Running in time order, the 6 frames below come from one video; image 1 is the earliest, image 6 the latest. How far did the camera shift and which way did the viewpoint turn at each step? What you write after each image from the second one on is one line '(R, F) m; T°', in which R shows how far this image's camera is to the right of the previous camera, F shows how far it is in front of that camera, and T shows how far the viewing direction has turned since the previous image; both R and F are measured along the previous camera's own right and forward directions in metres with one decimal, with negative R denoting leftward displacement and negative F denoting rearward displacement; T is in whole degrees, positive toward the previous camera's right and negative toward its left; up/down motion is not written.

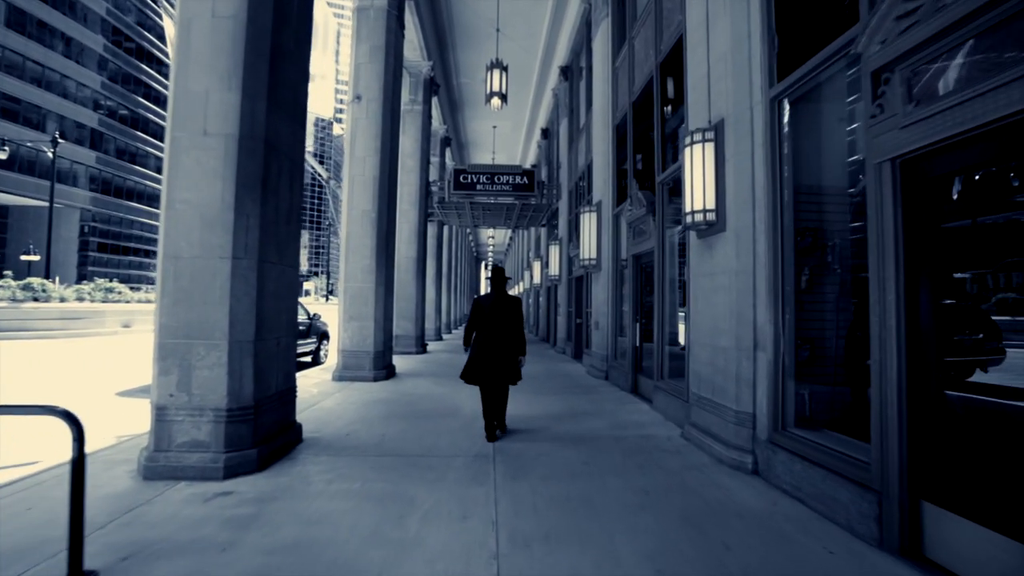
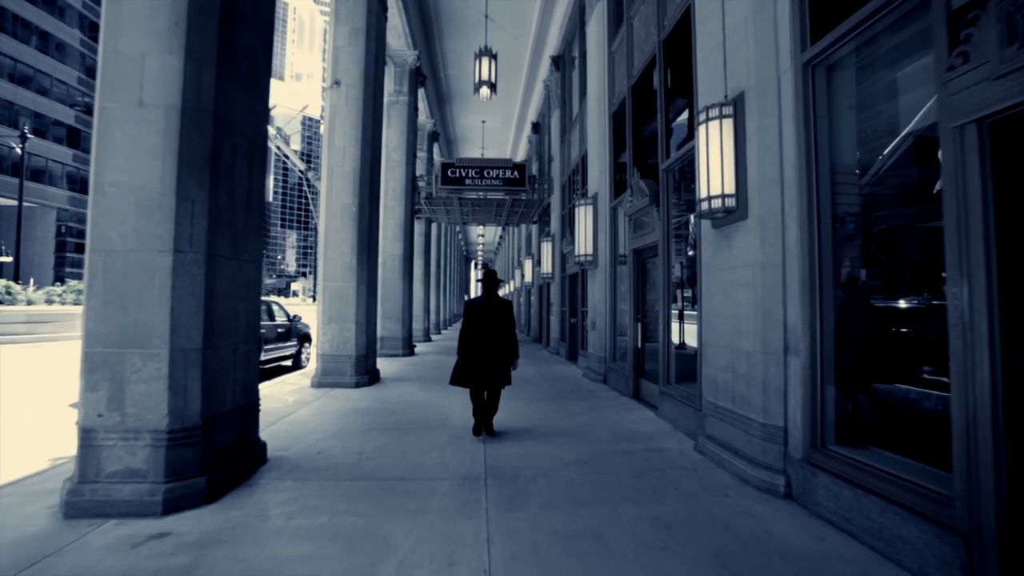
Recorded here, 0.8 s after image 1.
(0.0, +0.6) m; +1°
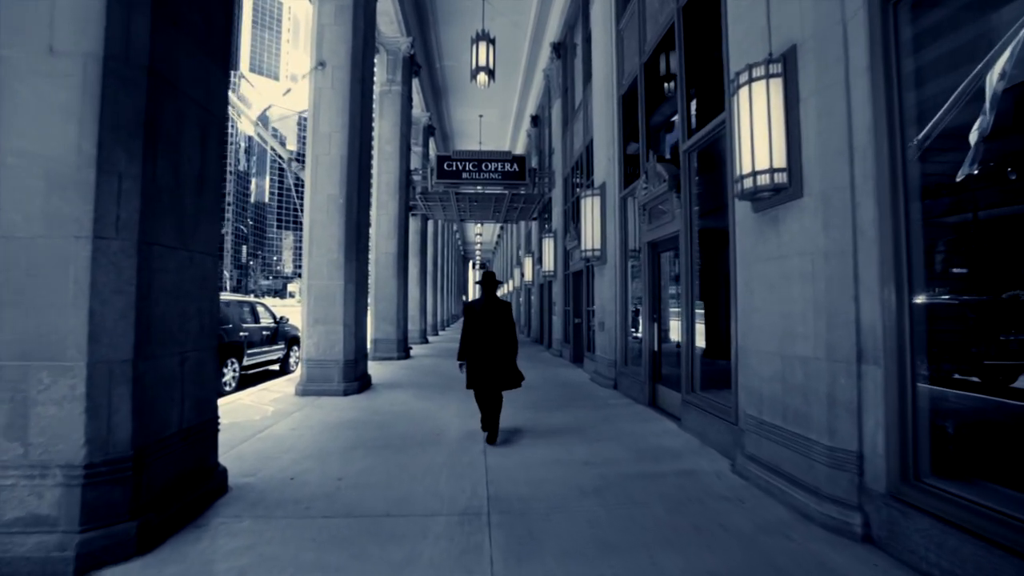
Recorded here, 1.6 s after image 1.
(-0.1, +0.7) m; 0°
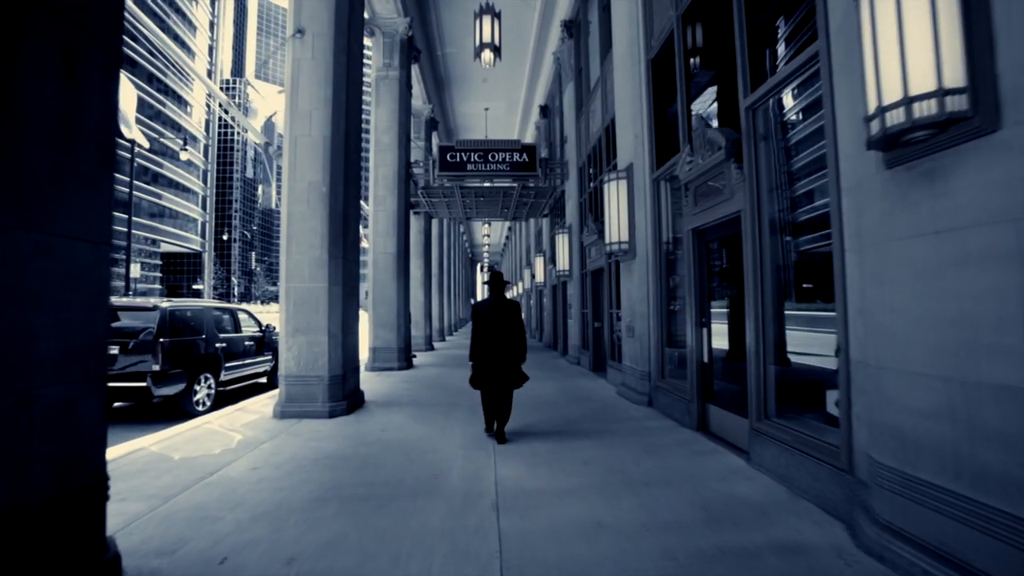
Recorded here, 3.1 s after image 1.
(-0.1, +1.3) m; -1°
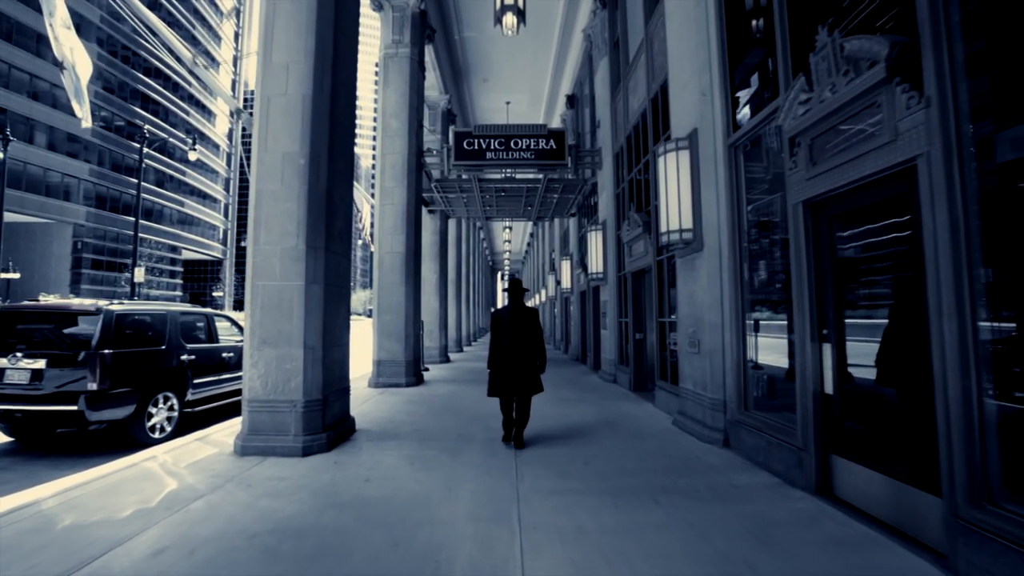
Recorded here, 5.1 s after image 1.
(-0.1, +1.7) m; -2°
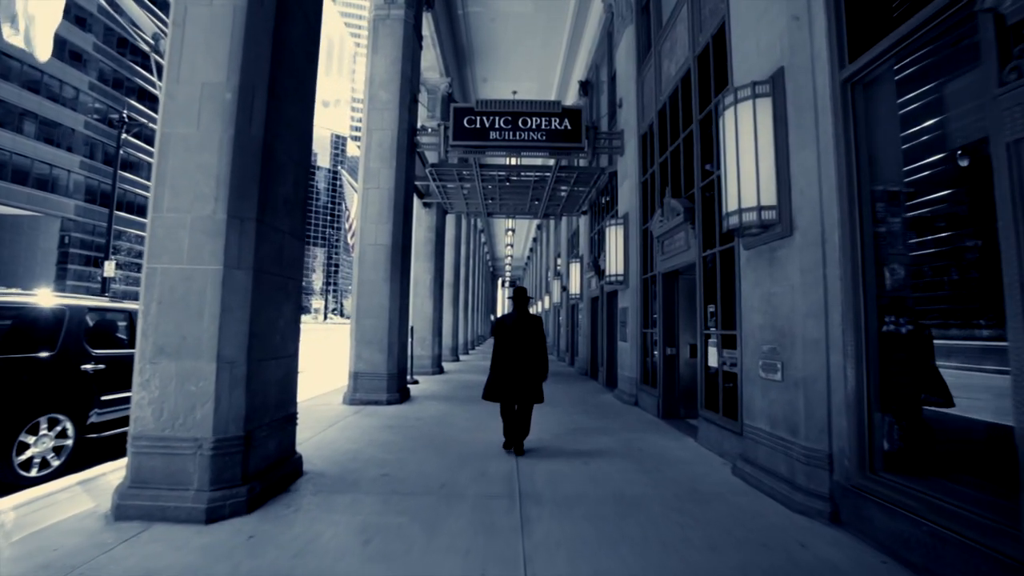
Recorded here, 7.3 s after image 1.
(-0.1, +1.7) m; 0°
